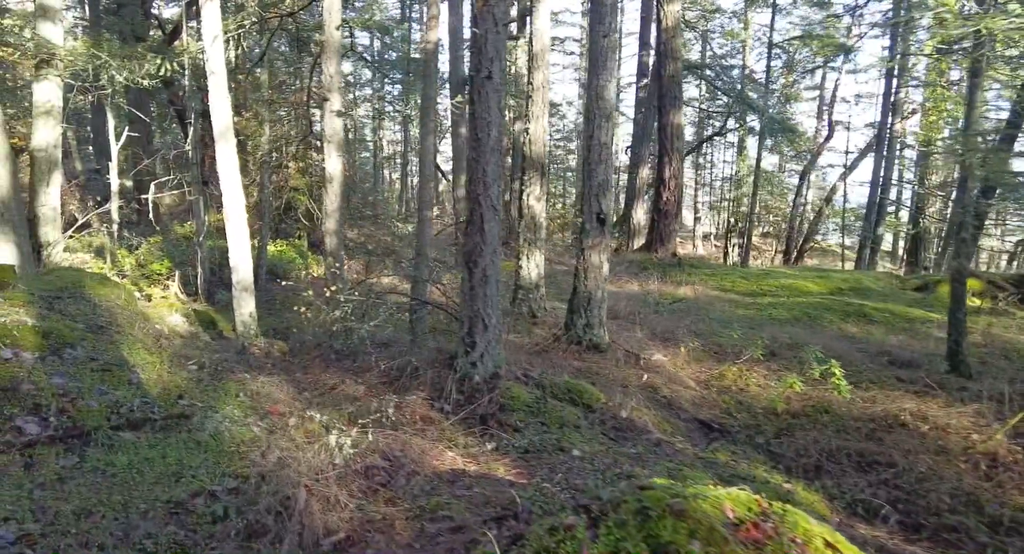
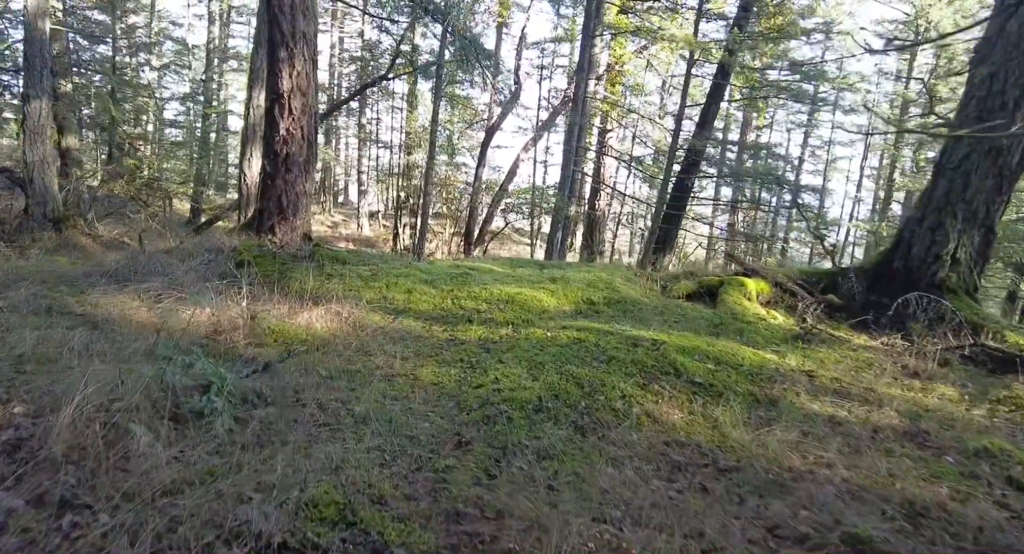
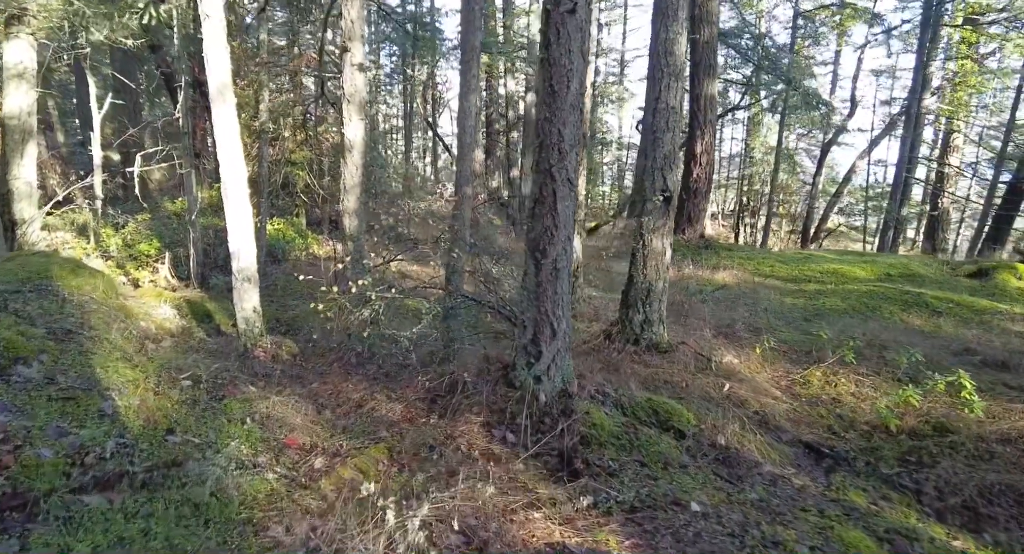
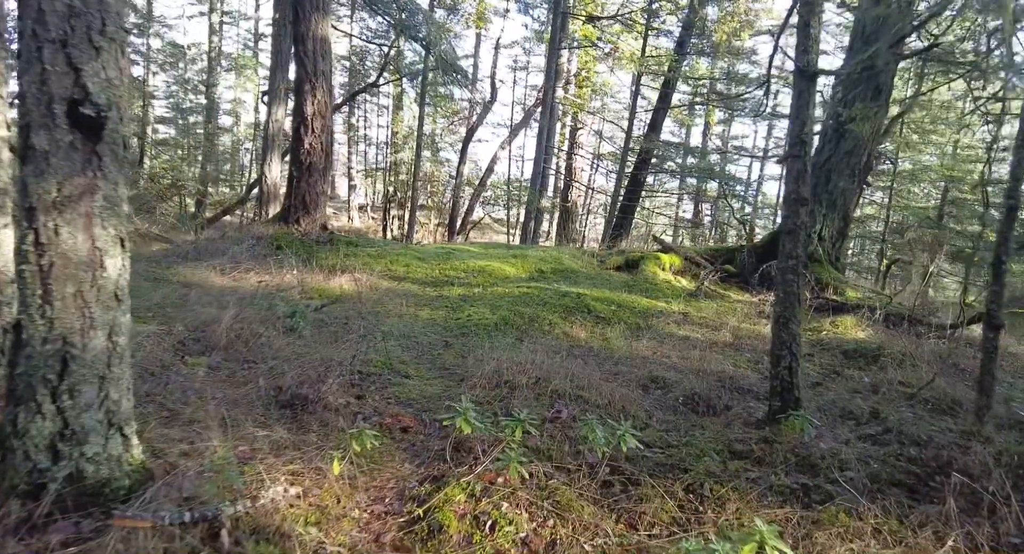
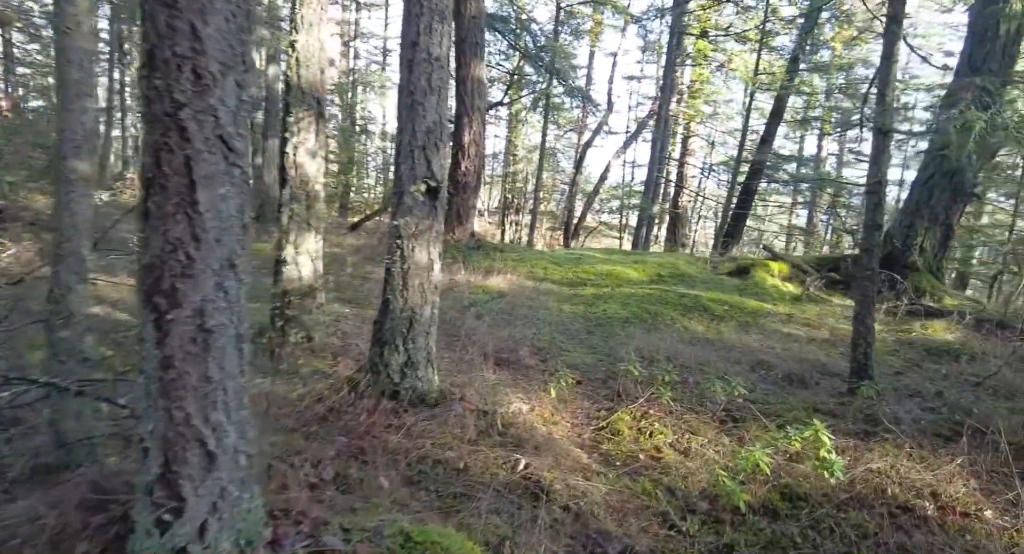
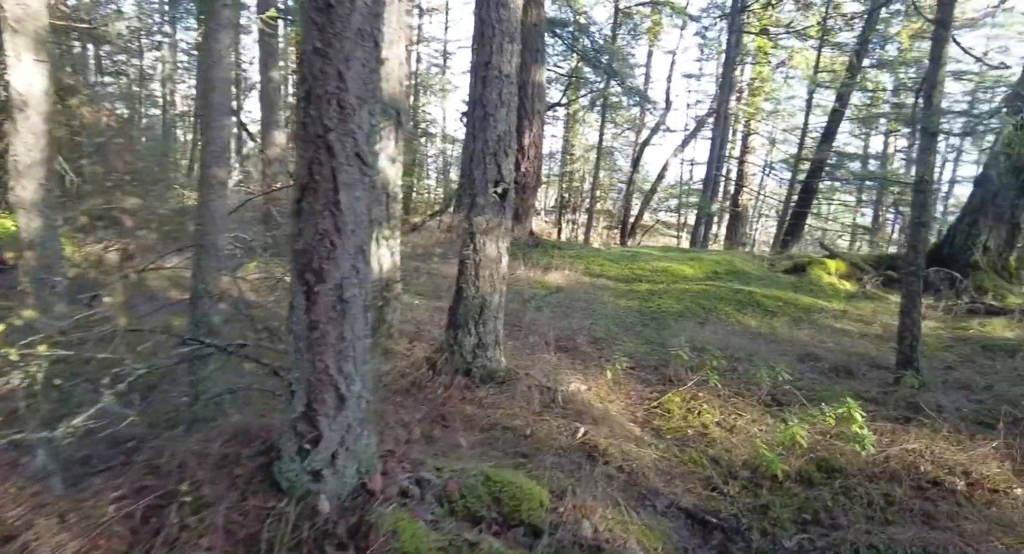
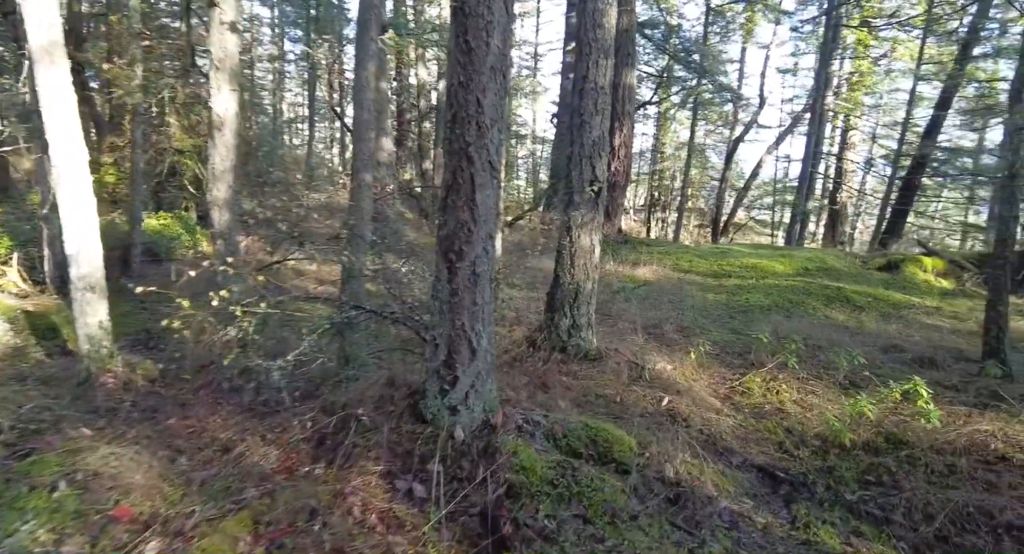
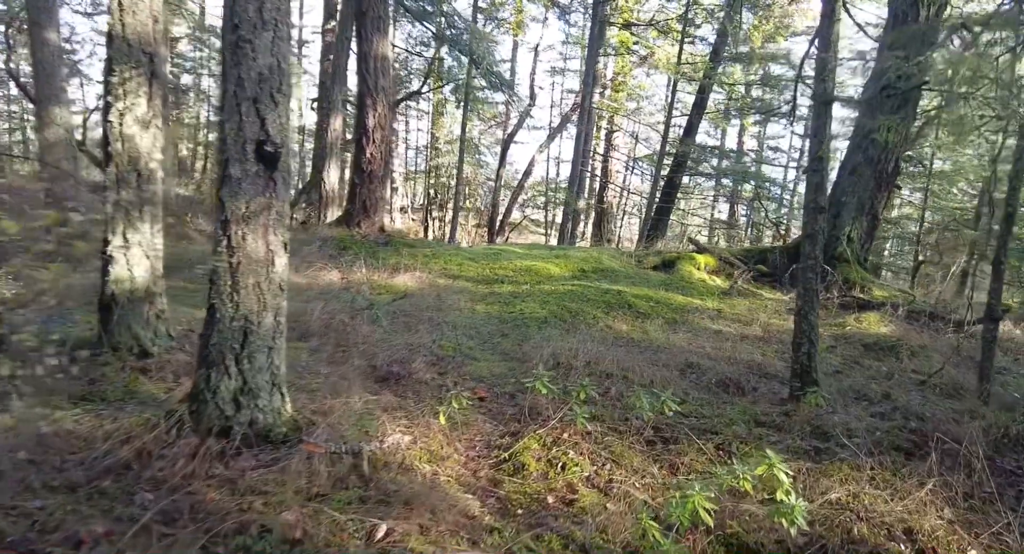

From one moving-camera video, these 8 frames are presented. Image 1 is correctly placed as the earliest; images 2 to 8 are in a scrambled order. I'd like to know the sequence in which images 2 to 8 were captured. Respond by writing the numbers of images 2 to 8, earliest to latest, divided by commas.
3, 7, 6, 5, 8, 4, 2
